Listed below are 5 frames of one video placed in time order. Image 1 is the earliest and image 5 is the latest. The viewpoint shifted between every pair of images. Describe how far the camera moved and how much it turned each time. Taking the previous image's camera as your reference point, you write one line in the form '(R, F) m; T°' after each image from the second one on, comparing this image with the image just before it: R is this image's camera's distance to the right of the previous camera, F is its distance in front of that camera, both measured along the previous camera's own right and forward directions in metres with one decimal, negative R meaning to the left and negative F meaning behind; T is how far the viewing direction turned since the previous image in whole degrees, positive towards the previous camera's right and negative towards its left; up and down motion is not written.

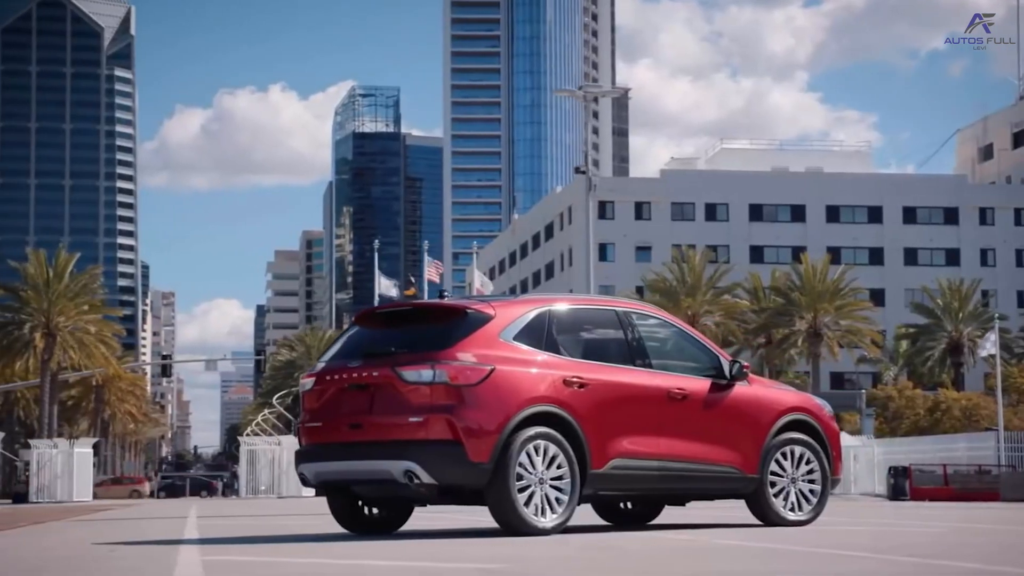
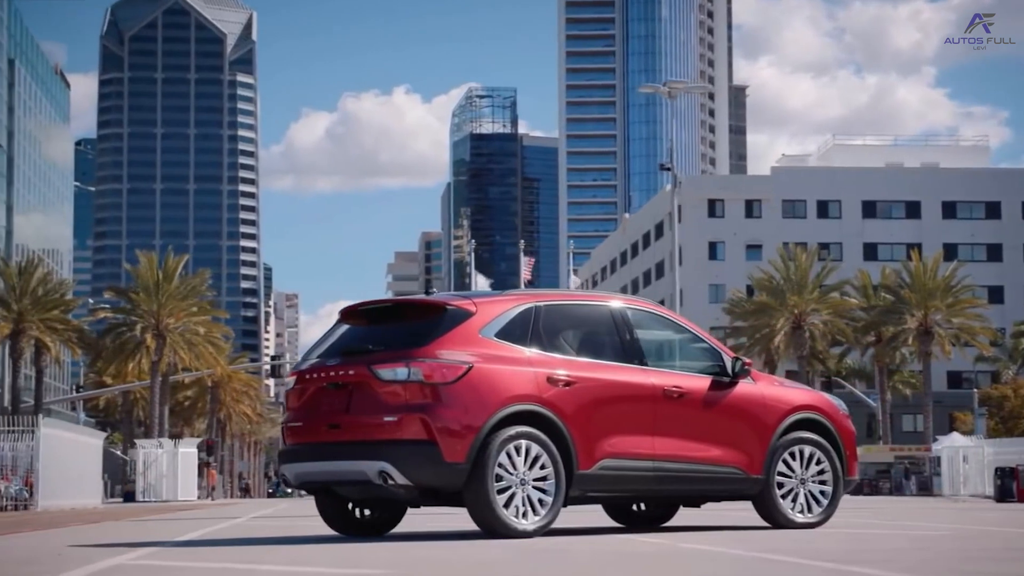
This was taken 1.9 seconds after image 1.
(+0.8, +0.3) m; -4°
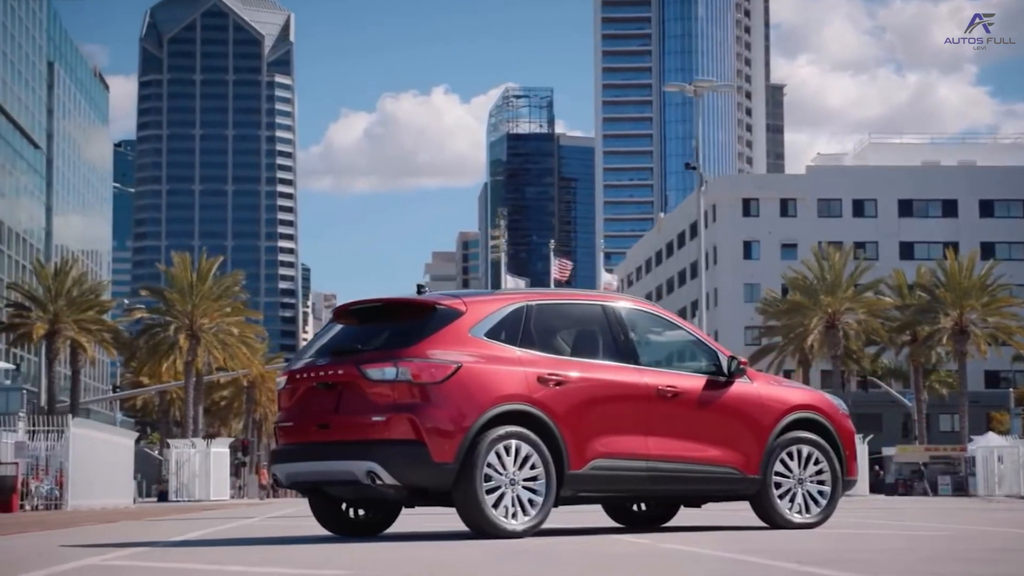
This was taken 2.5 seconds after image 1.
(+0.3, 0.0) m; -1°
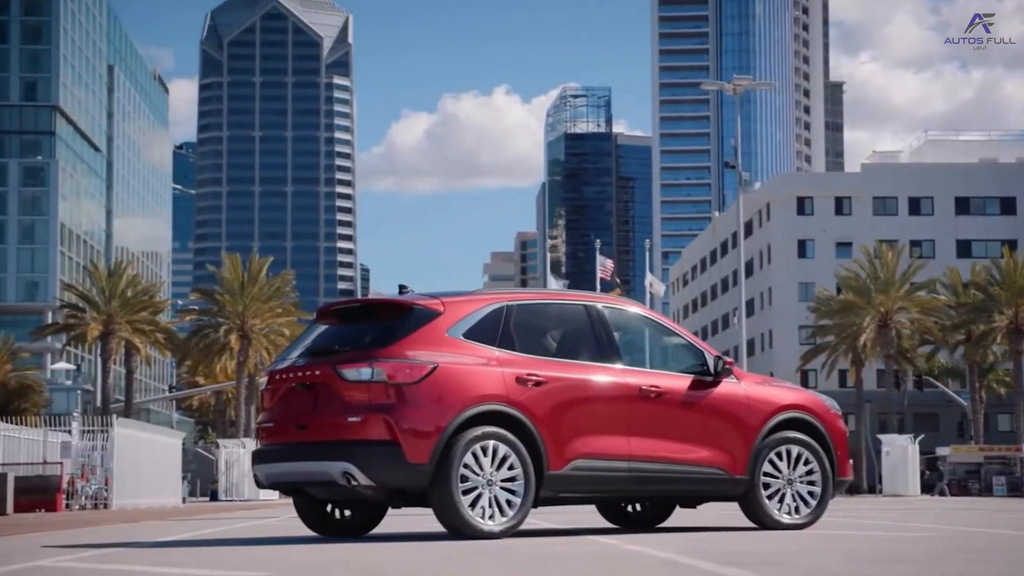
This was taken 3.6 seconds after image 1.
(+0.4, 0.0) m; -2°
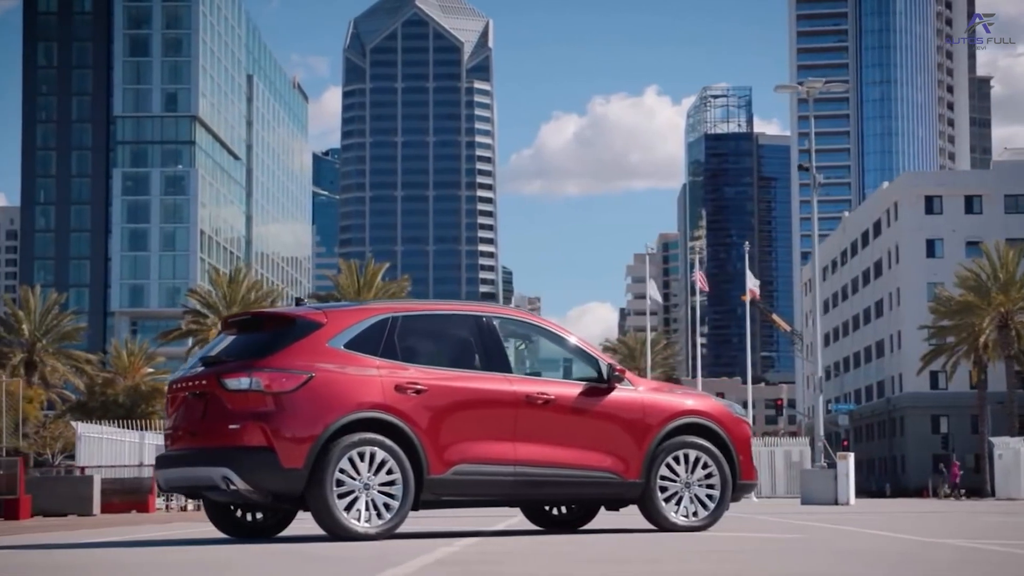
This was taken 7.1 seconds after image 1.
(+1.5, -0.3) m; -4°
